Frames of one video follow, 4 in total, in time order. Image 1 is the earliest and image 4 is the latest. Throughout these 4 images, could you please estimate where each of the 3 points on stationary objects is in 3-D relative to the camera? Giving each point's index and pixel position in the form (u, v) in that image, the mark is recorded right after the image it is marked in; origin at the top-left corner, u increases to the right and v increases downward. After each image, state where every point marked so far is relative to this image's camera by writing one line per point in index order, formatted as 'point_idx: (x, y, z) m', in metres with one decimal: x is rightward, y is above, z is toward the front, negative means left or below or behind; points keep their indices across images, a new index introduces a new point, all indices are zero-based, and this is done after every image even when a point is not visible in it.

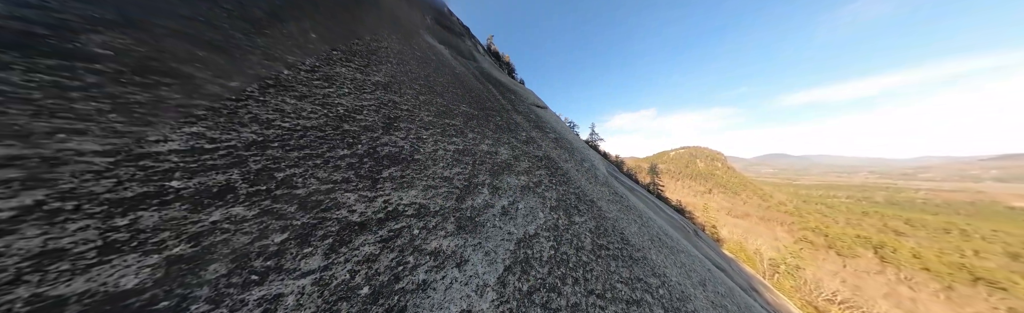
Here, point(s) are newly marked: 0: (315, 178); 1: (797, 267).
0: (-2.1, -0.3, +1.5) m
1: (+29.8, -11.0, +14.9) m
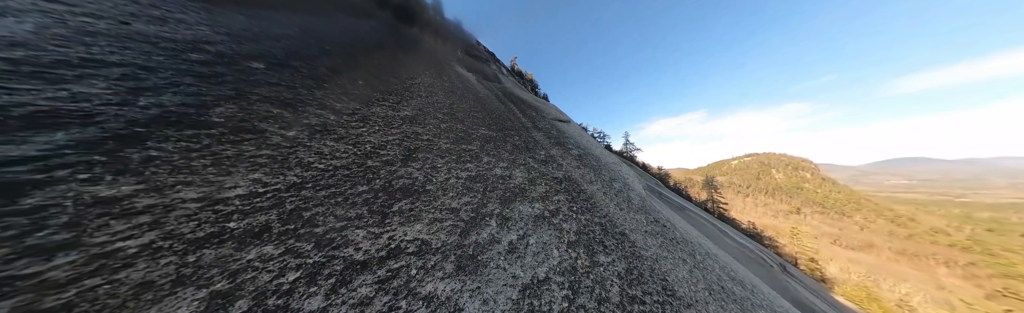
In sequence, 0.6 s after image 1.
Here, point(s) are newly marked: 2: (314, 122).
0: (-2.1, -0.7, +1.7) m
1: (+31.6, -11.5, +9.2) m
2: (-3.3, +0.6, +2.4) m
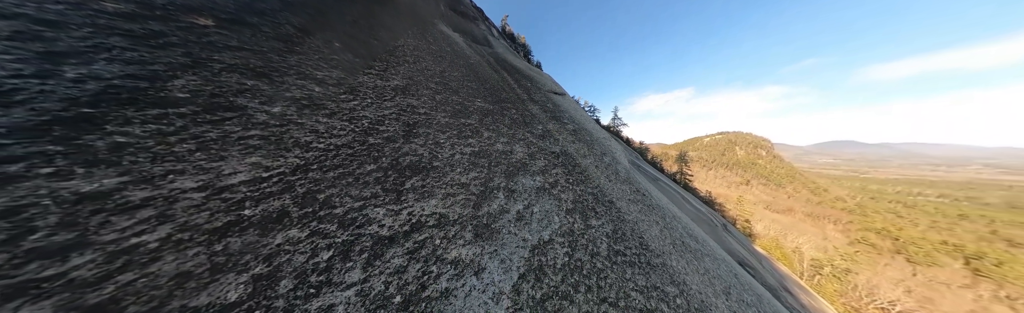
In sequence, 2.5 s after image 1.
0: (-2.0, -0.5, +1.7) m
1: (+30.9, -10.3, +13.2) m
2: (-3.2, +0.9, +2.1) m
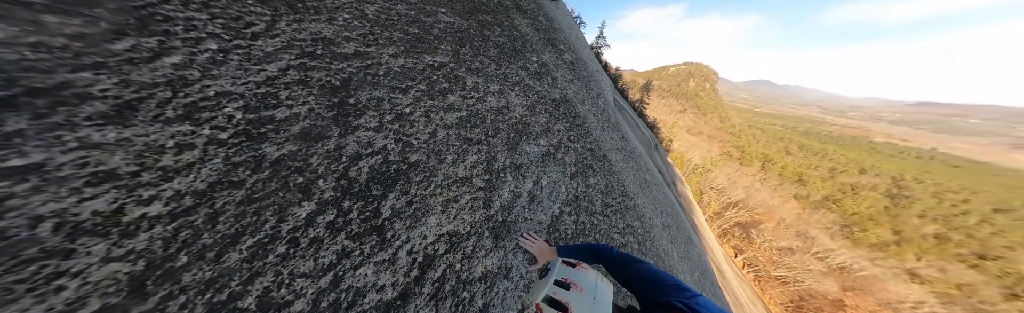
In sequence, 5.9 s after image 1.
0: (-1.5, -1.0, +1.1) m
1: (+28.8, -3.2, +20.7) m
2: (-2.7, +0.3, +0.7) m
